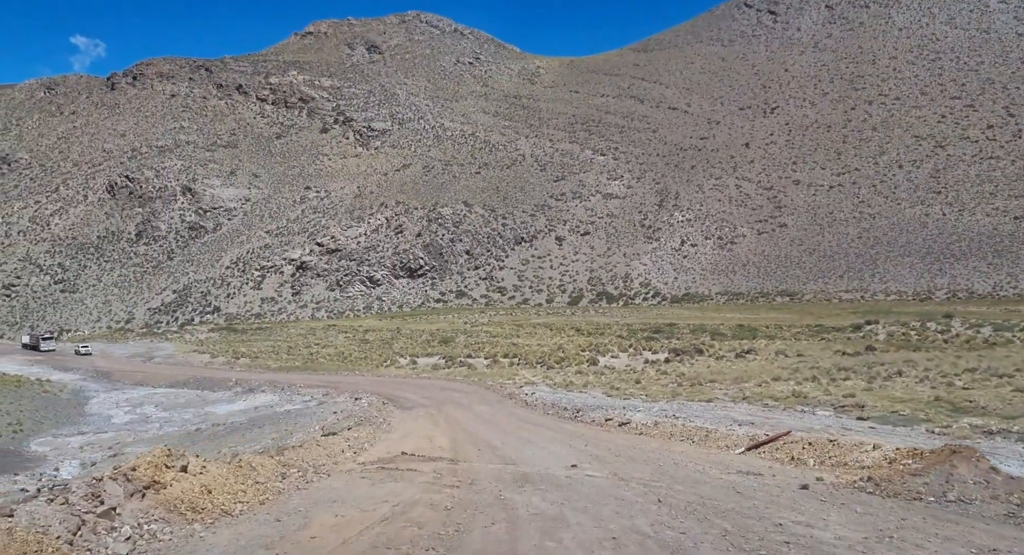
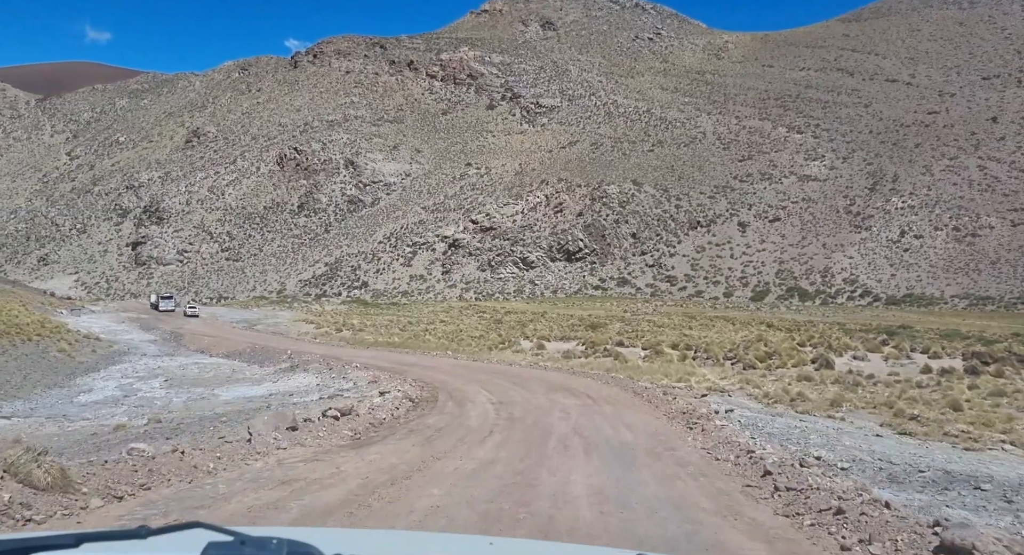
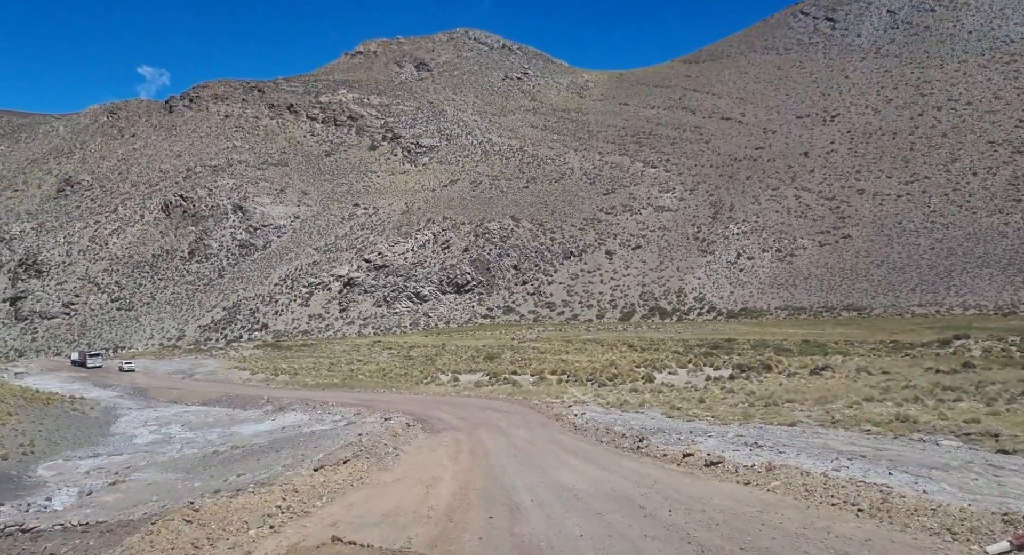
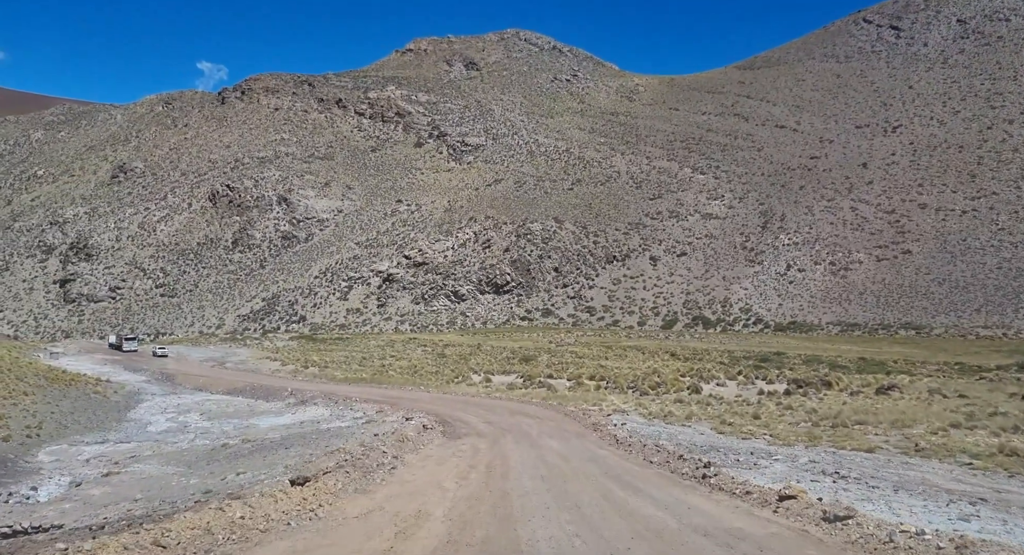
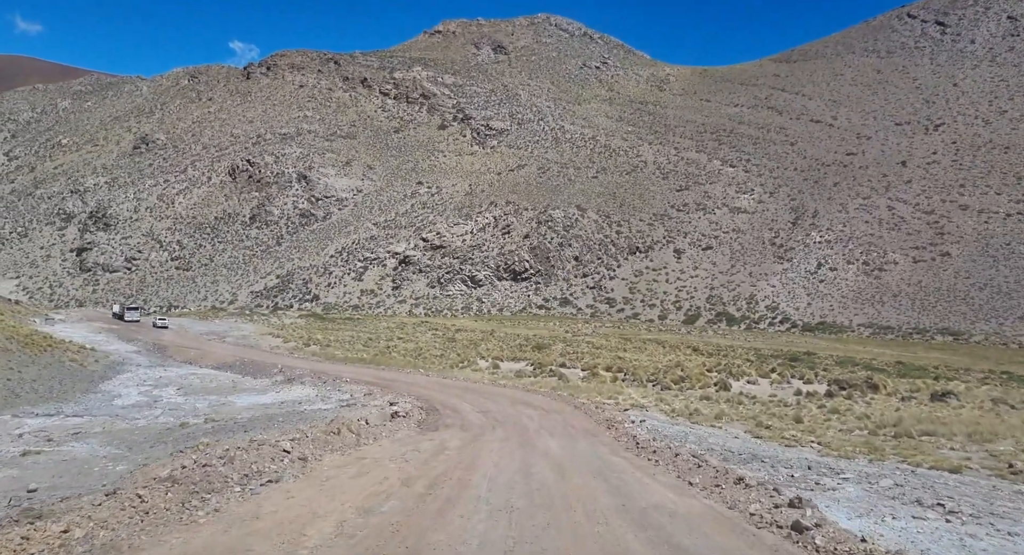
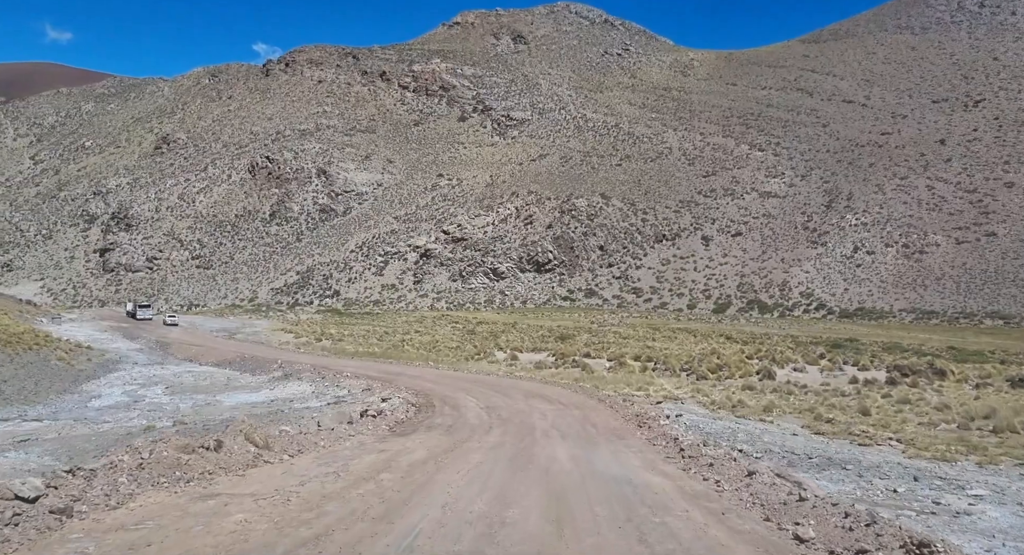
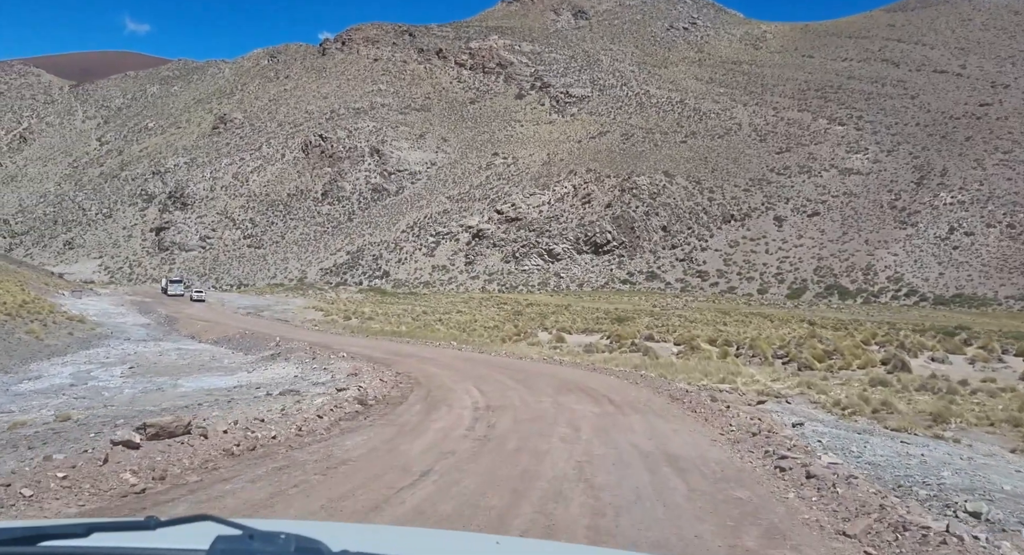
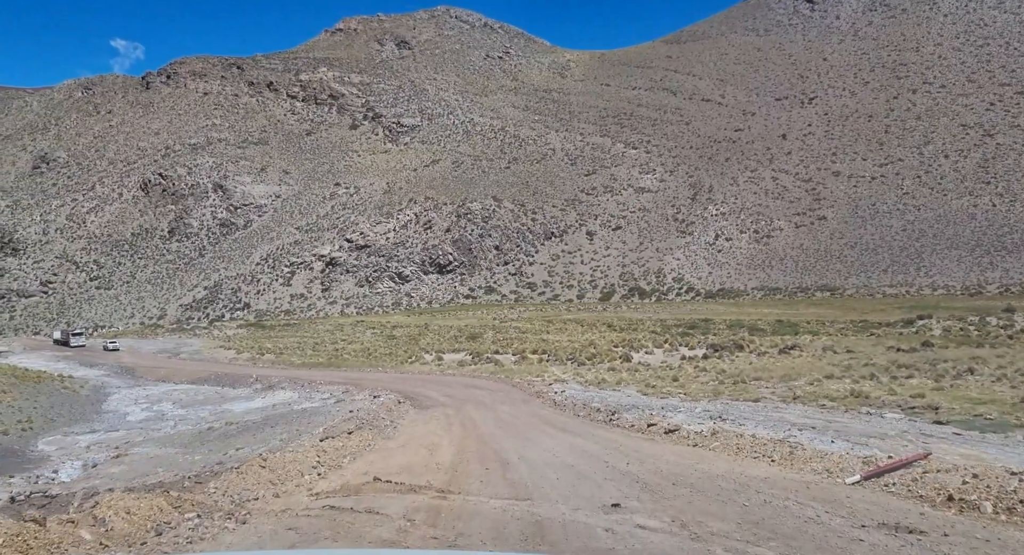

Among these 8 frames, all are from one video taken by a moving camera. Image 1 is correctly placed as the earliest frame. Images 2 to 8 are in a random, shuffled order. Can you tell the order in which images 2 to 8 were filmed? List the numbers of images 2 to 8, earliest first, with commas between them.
8, 3, 4, 5, 6, 2, 7
